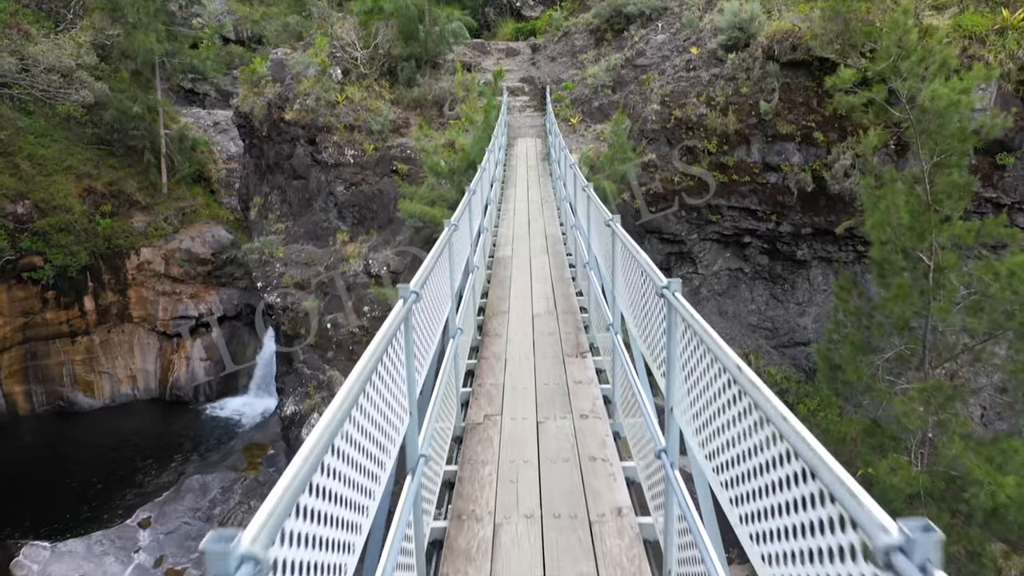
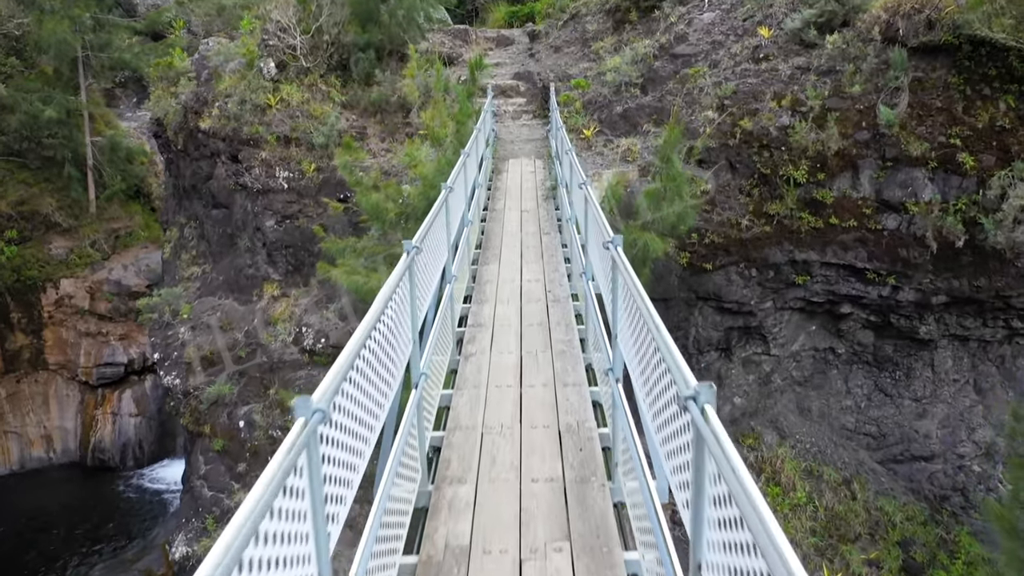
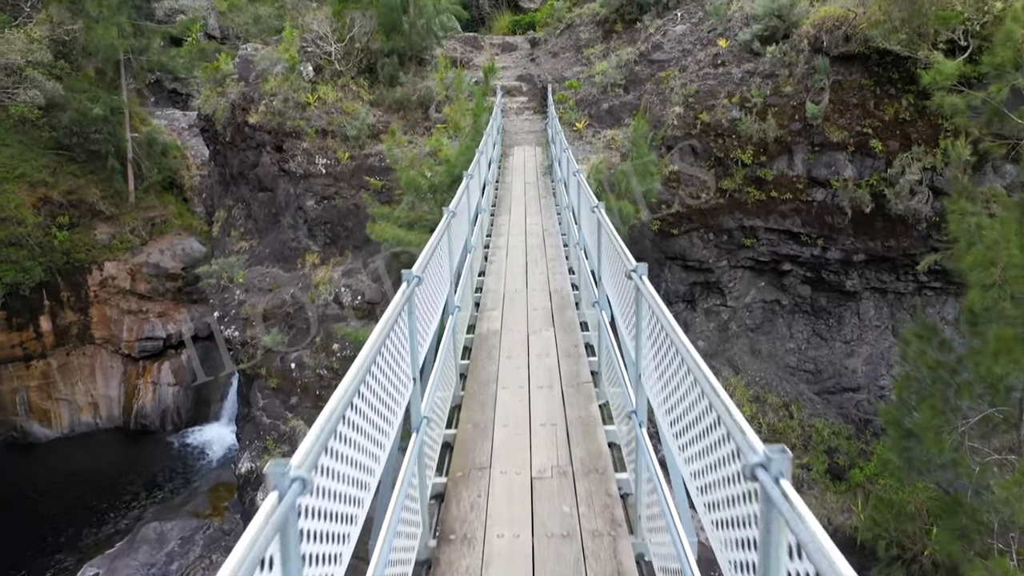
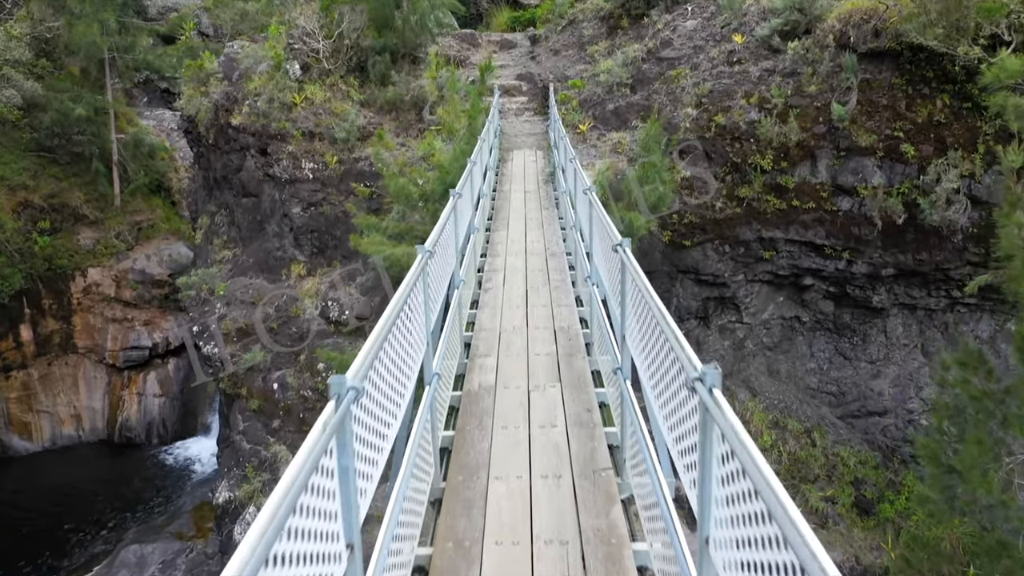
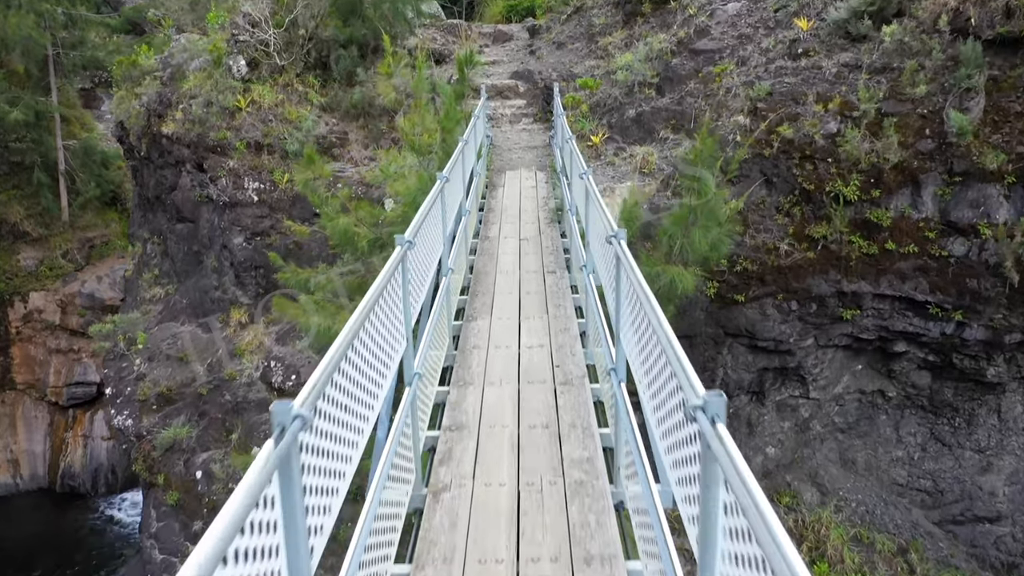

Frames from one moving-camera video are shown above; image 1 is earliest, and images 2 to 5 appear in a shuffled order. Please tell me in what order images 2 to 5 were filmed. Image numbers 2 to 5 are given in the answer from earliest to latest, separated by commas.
3, 4, 2, 5
